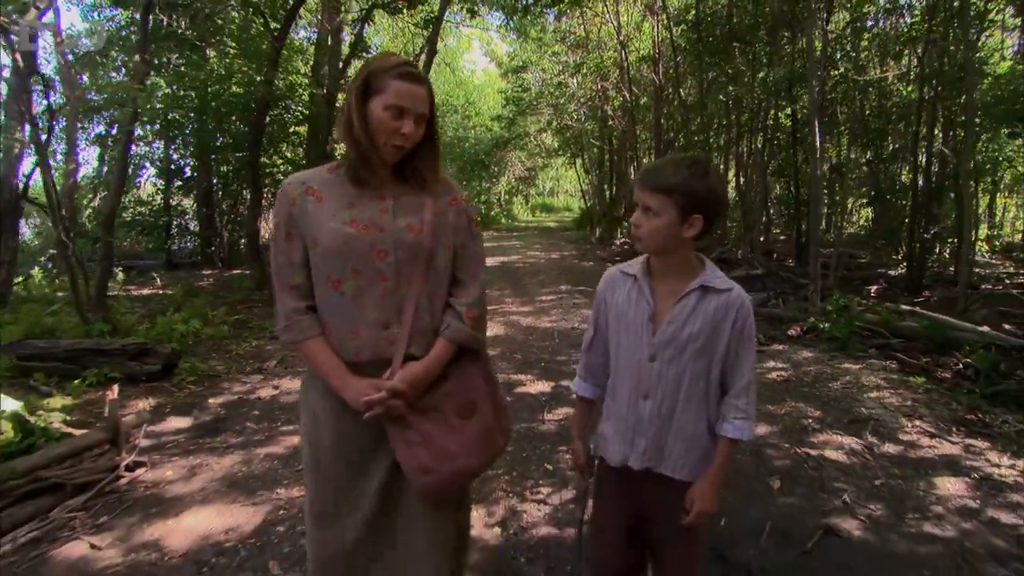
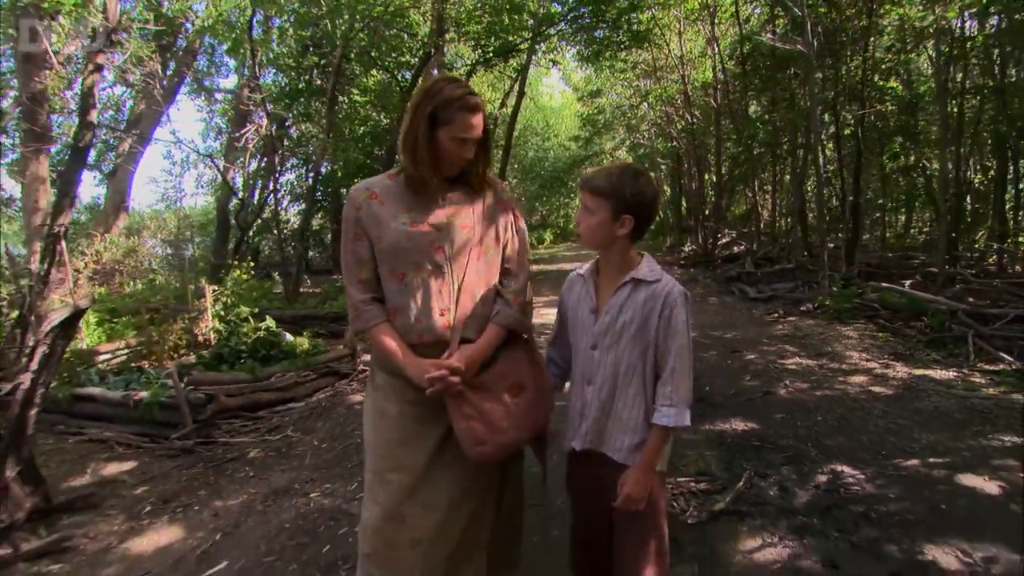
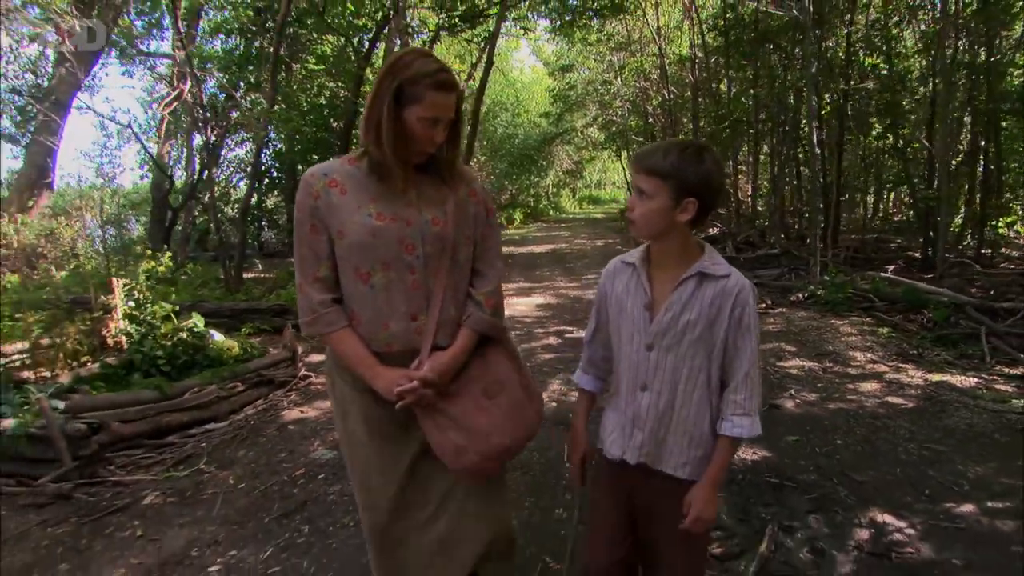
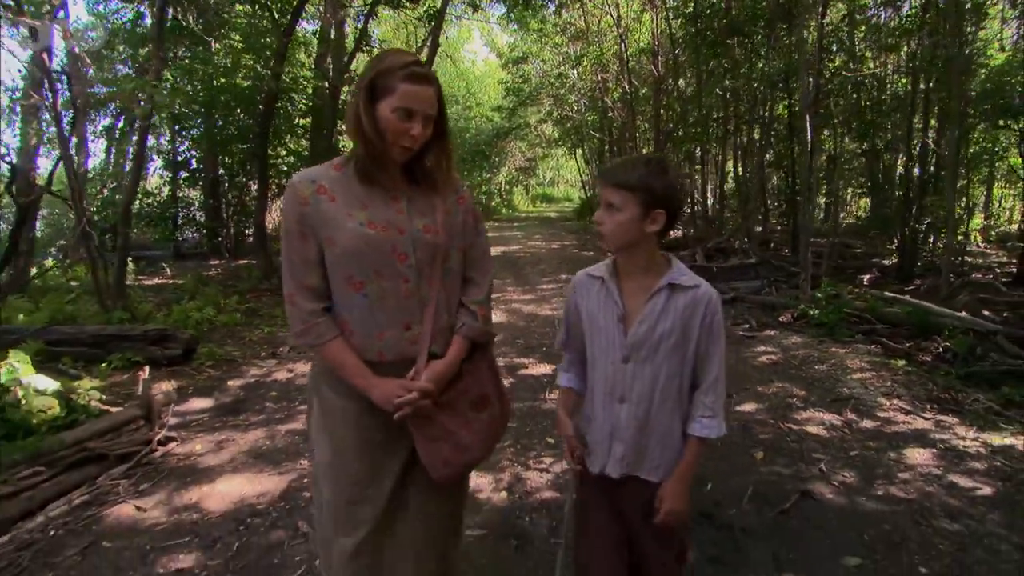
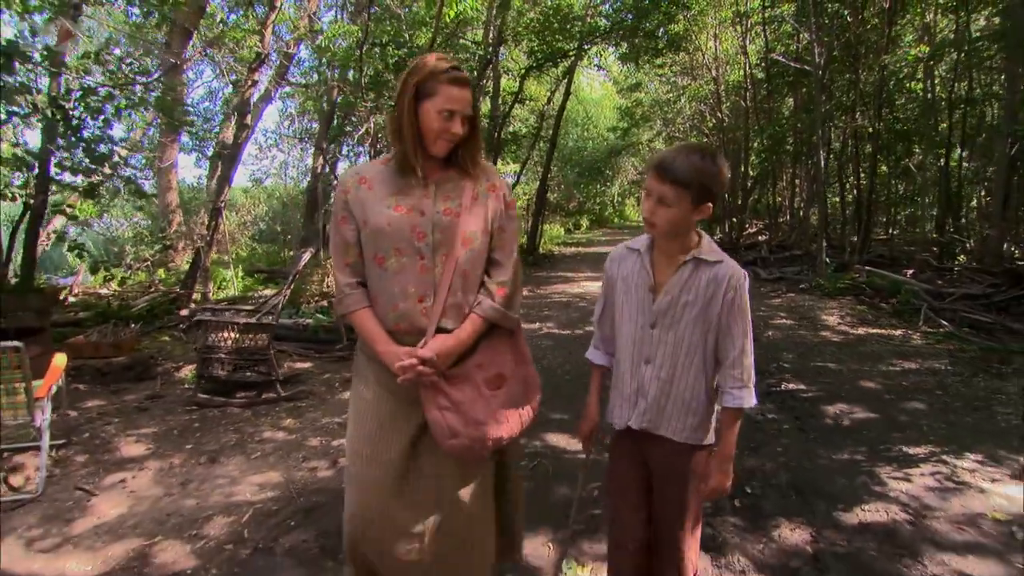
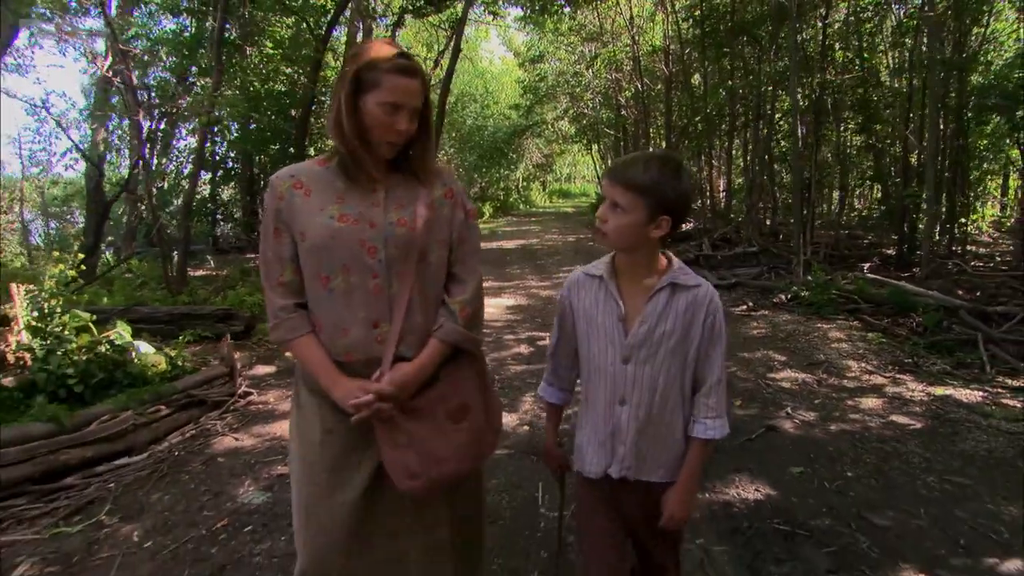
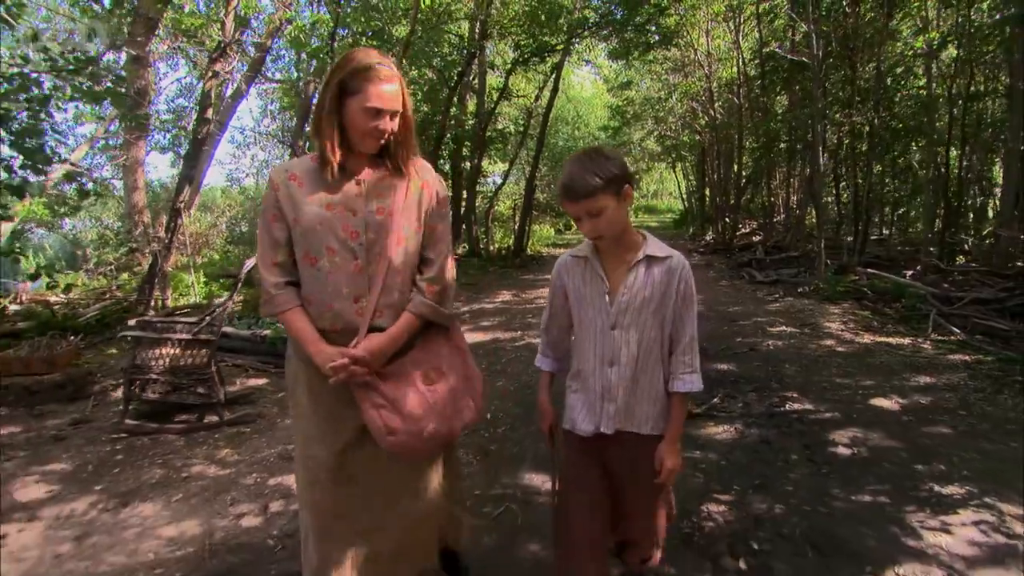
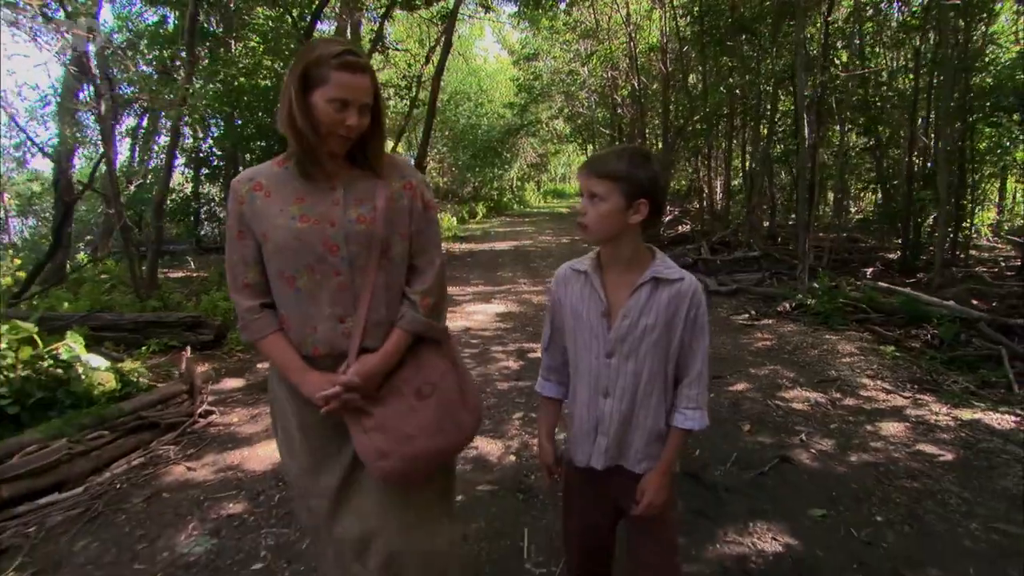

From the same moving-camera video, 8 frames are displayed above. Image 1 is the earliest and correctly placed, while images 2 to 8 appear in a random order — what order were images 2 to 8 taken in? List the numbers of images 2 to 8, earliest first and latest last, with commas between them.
4, 8, 6, 3, 2, 7, 5
